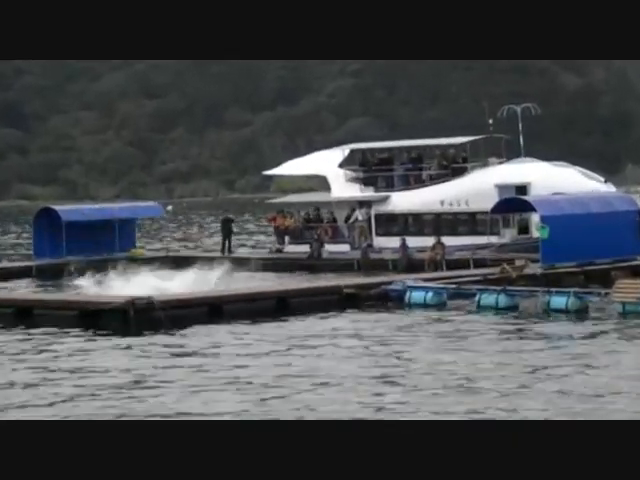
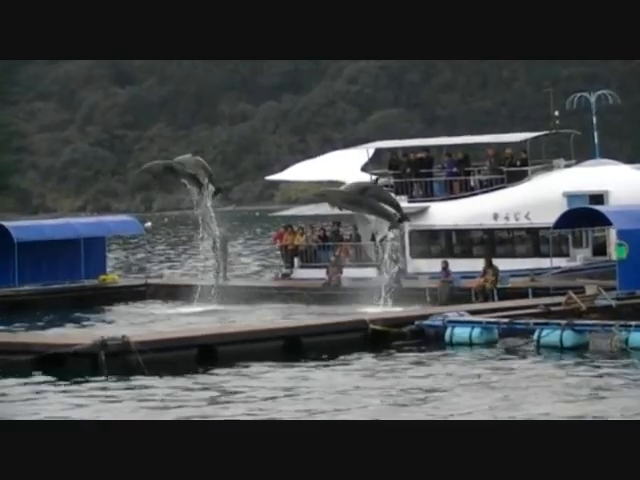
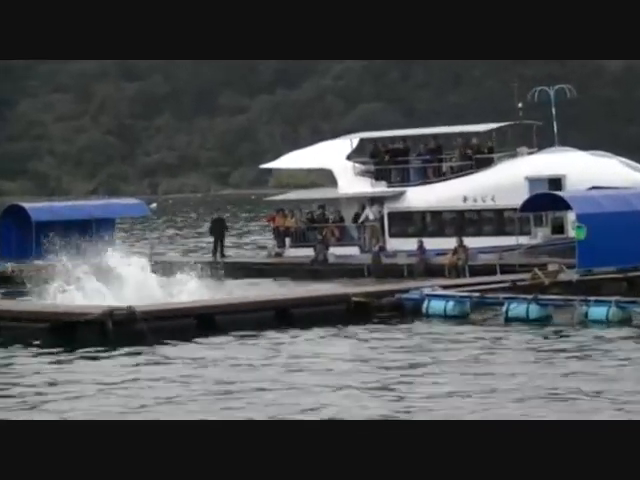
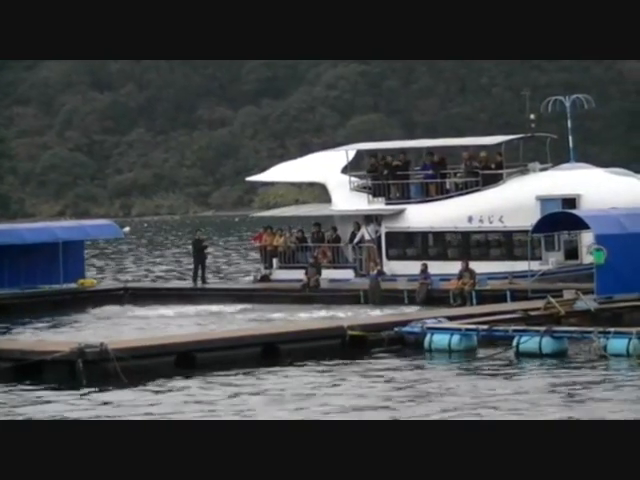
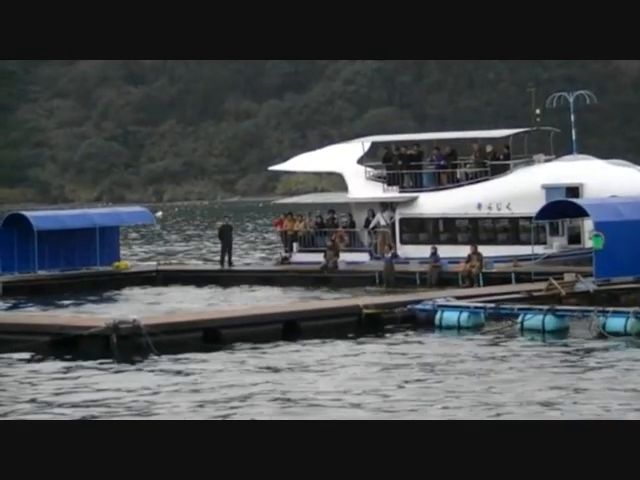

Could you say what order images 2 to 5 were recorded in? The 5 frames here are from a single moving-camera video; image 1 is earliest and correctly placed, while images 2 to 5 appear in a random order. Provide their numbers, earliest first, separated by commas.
3, 5, 2, 4
